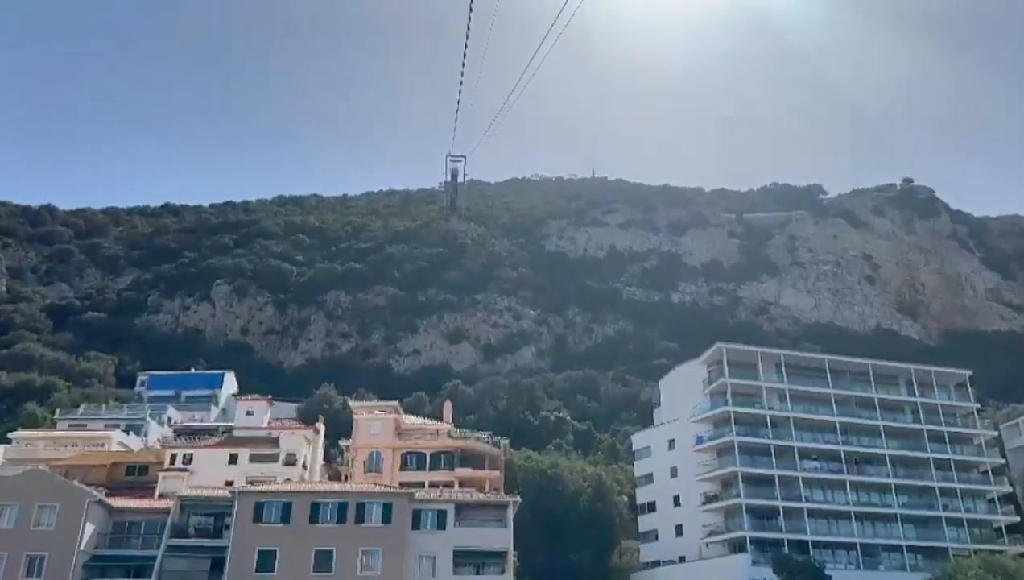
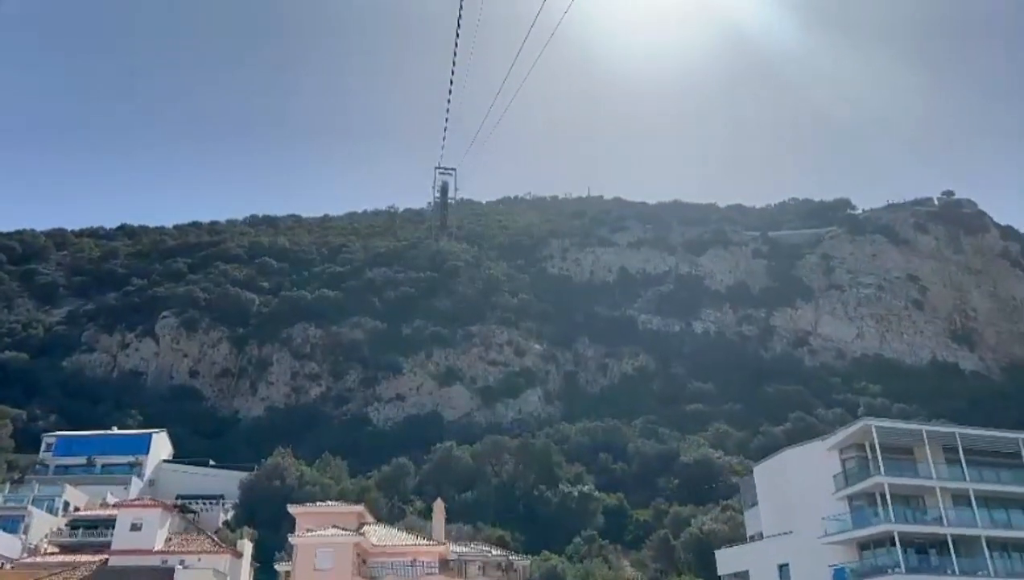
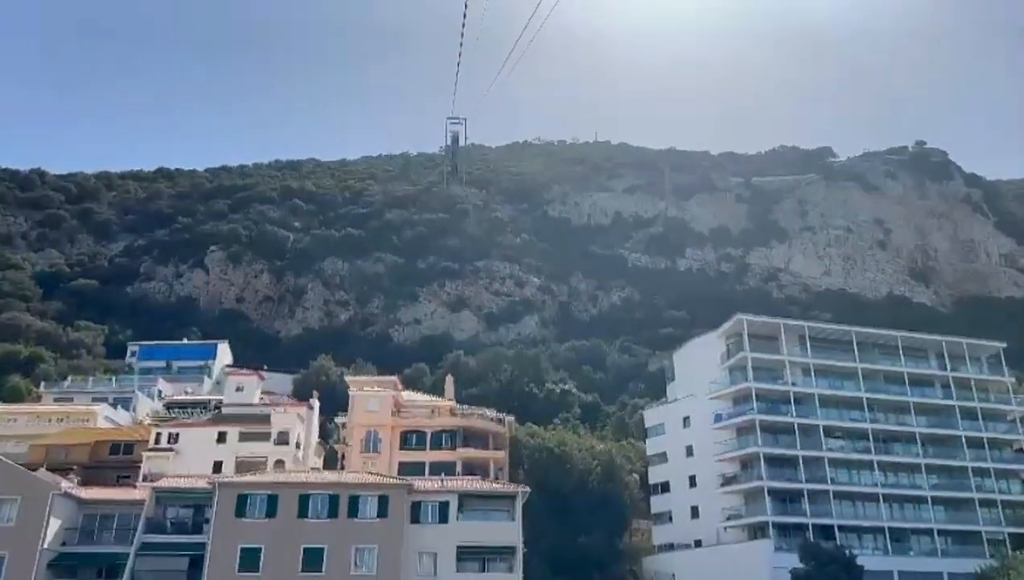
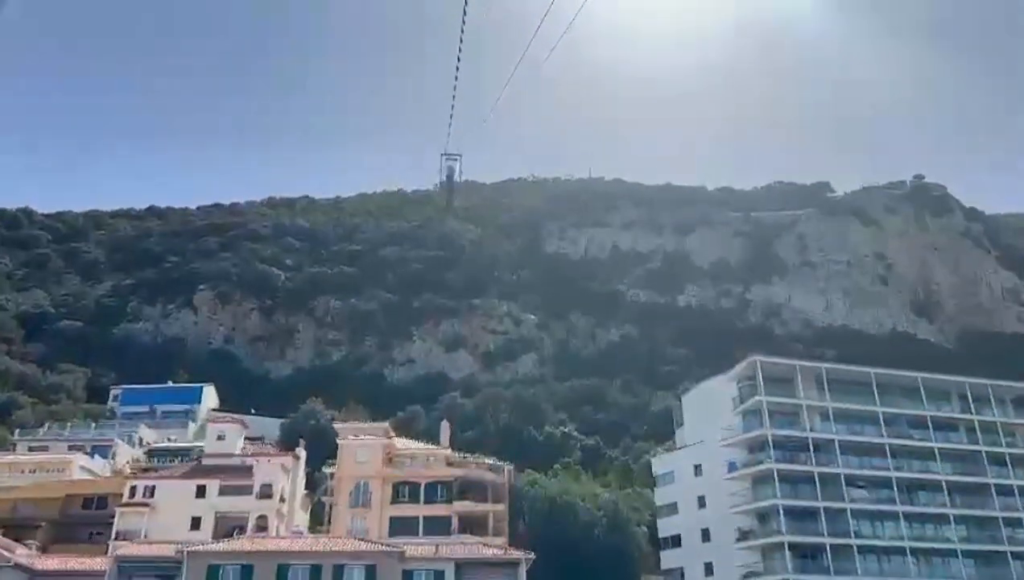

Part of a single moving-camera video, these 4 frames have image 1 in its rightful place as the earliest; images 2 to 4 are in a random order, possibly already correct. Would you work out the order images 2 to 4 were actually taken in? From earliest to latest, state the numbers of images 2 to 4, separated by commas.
3, 4, 2
